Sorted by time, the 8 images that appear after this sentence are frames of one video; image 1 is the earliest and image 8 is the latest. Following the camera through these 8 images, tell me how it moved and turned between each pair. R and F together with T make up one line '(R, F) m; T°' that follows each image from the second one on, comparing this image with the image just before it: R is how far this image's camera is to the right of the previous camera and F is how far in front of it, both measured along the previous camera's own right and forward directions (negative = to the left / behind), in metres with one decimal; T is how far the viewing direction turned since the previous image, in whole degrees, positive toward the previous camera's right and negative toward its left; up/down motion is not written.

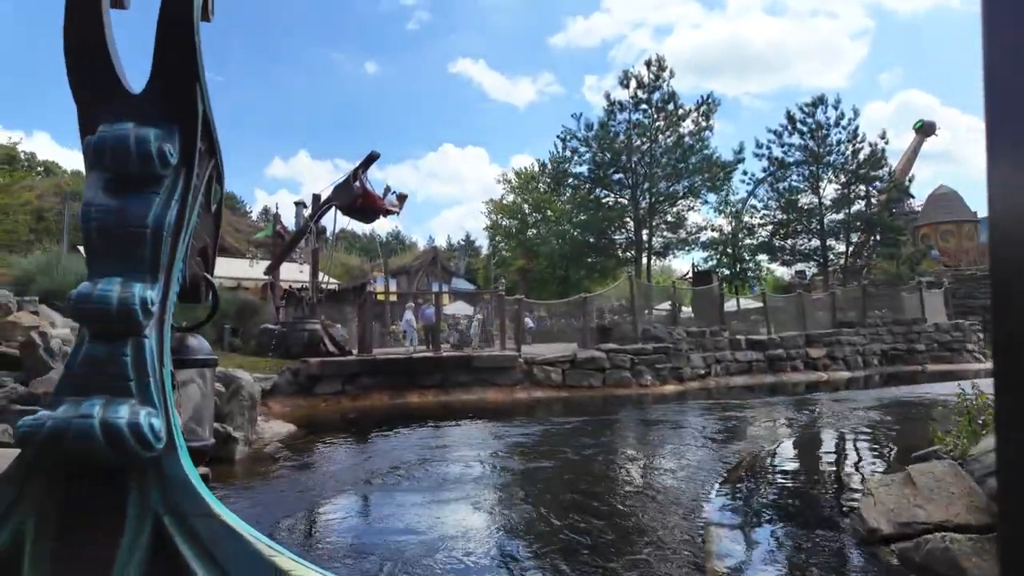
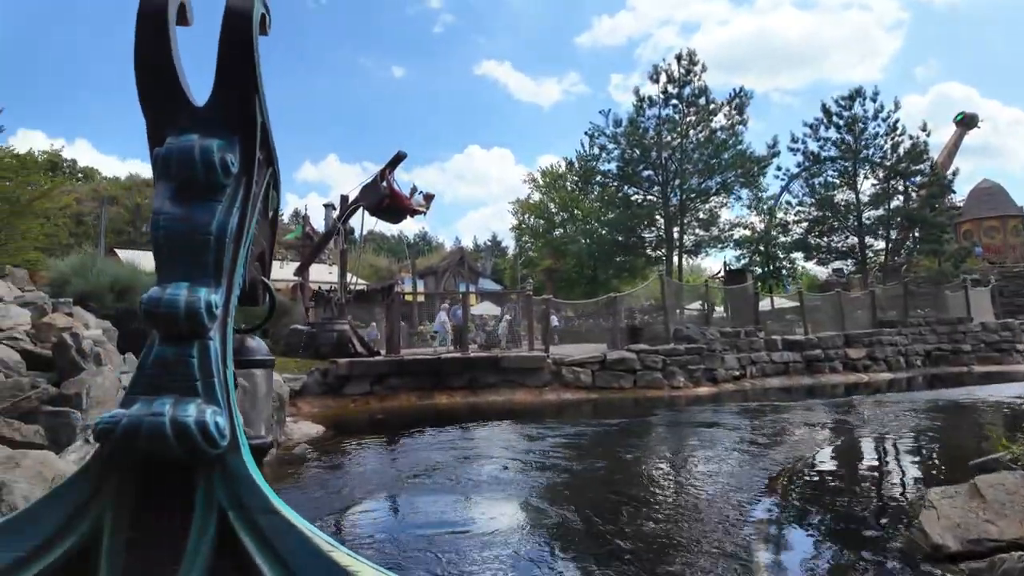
(0.0, +0.2) m; -3°
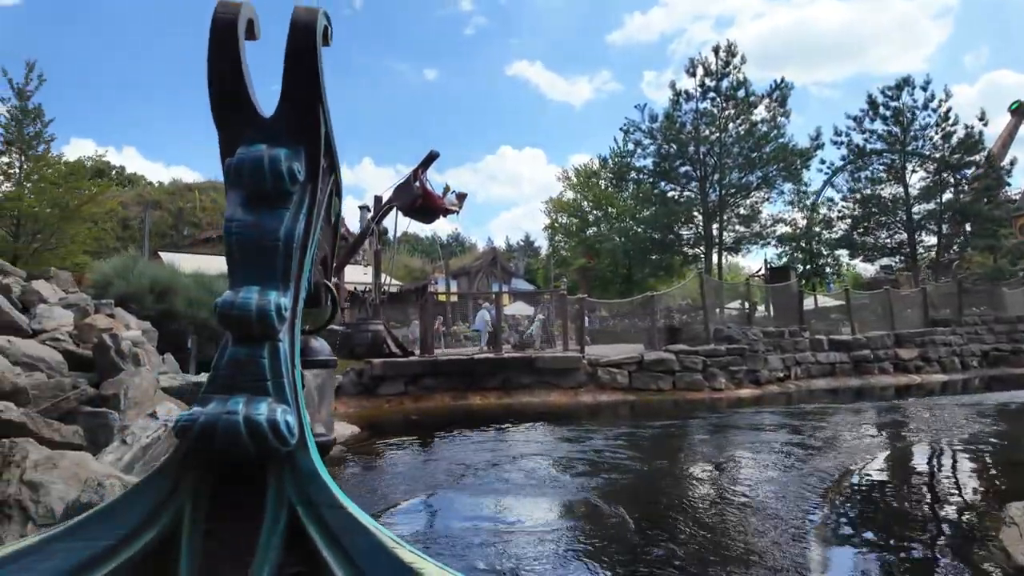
(0.0, +0.2) m; -3°
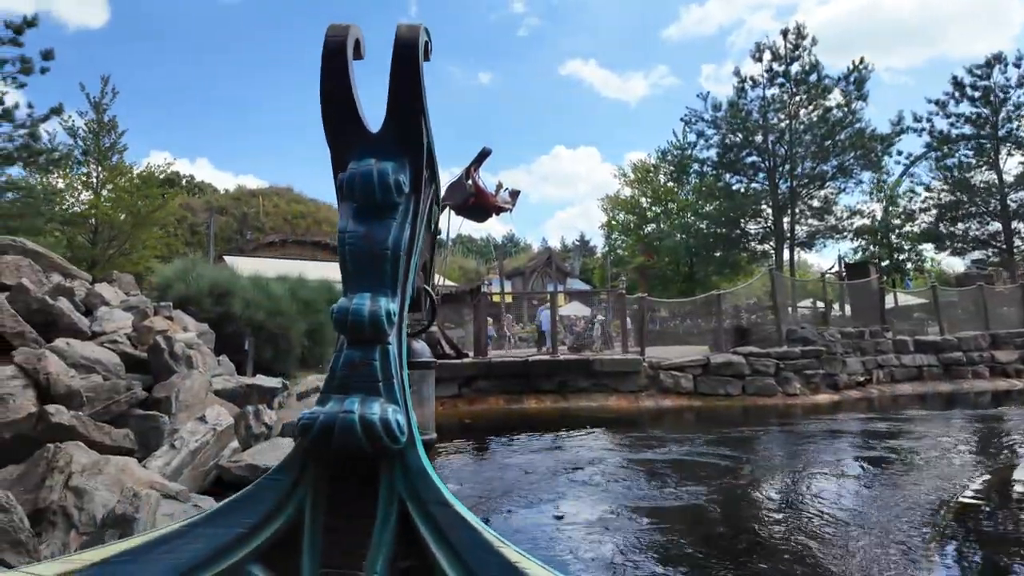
(0.0, +0.4) m; -5°
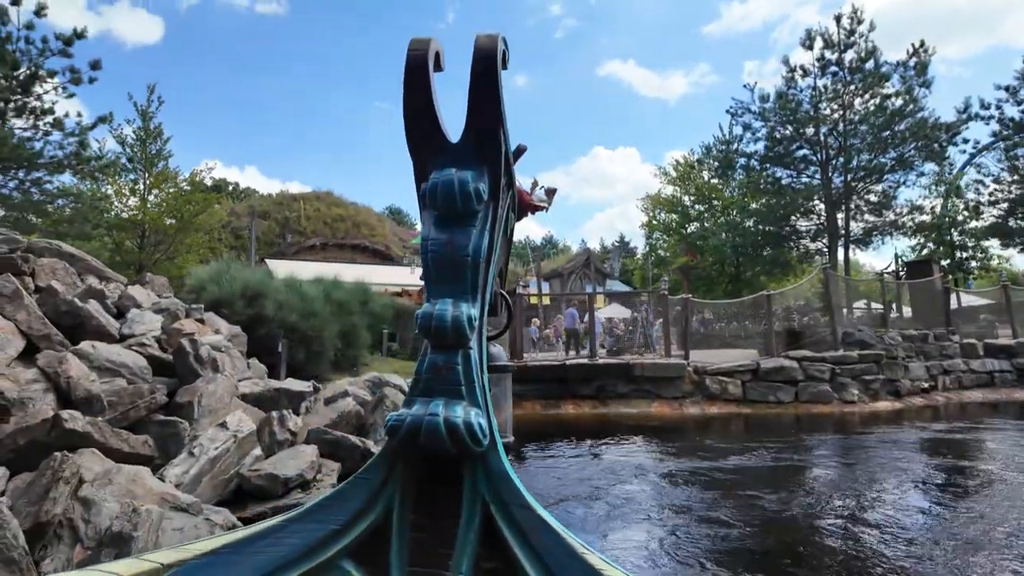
(0.0, +0.4) m; -4°
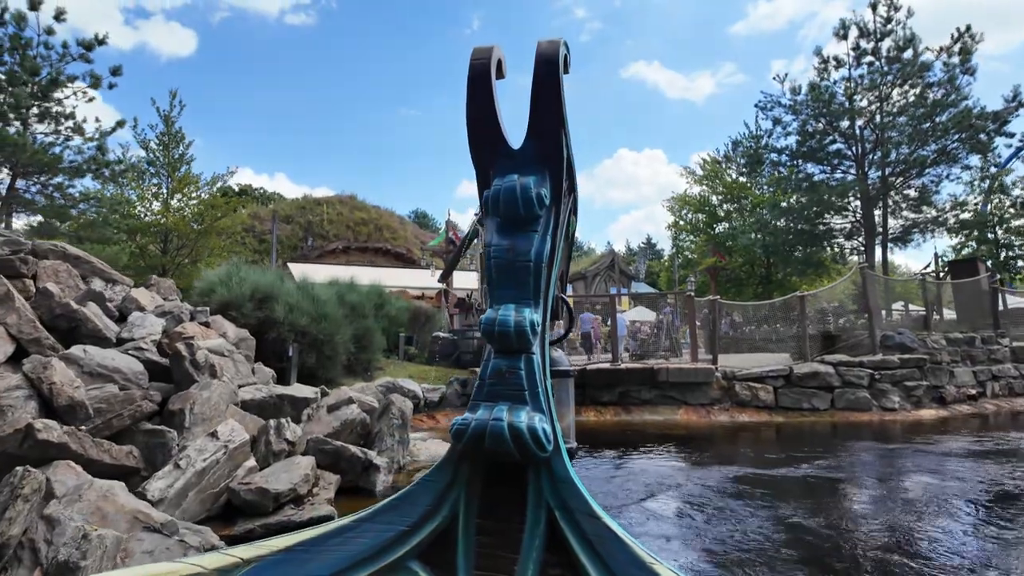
(+0.1, +0.4) m; -2°
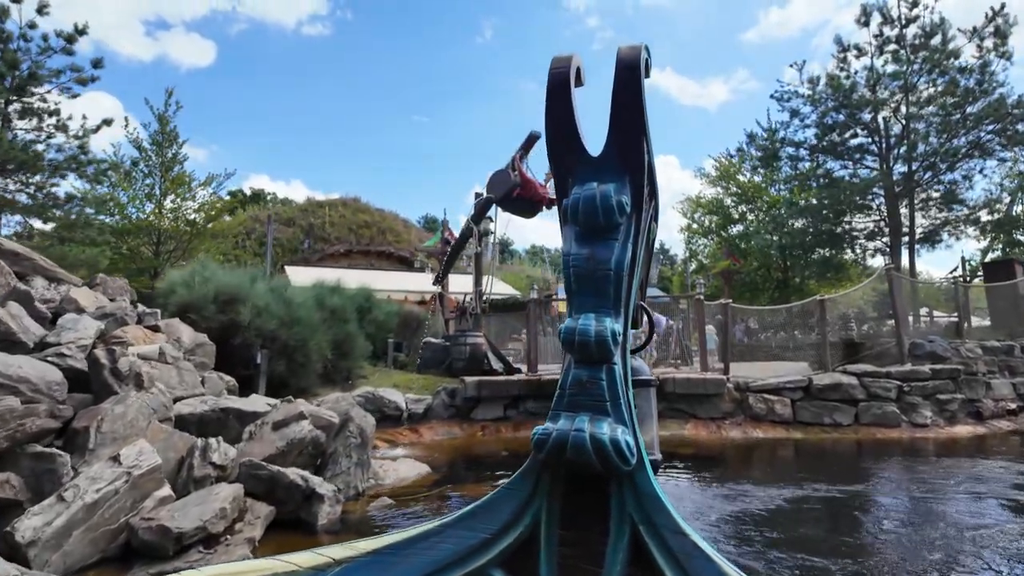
(+0.4, +0.8) m; -1°
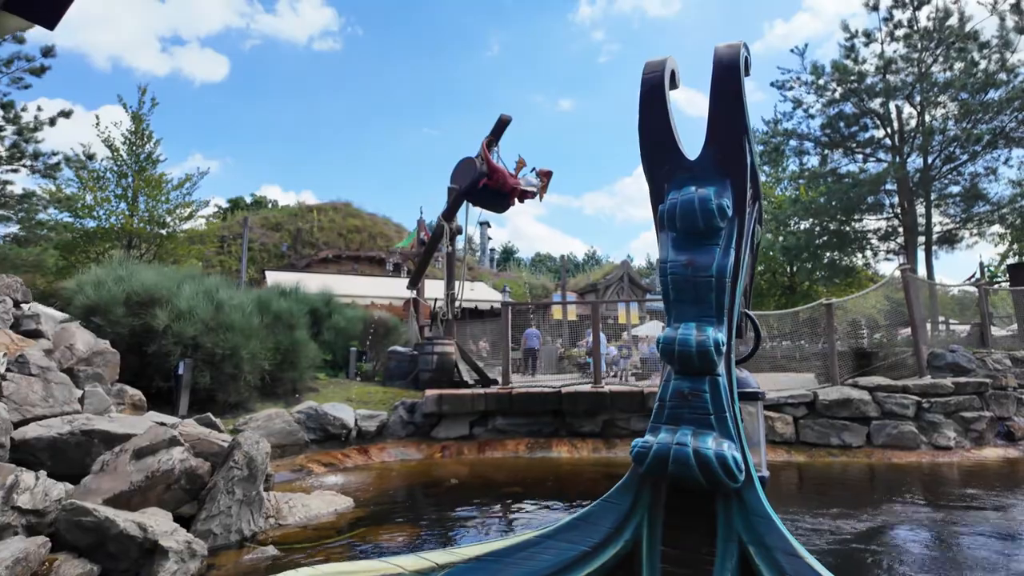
(+0.6, +1.1) m; -1°
